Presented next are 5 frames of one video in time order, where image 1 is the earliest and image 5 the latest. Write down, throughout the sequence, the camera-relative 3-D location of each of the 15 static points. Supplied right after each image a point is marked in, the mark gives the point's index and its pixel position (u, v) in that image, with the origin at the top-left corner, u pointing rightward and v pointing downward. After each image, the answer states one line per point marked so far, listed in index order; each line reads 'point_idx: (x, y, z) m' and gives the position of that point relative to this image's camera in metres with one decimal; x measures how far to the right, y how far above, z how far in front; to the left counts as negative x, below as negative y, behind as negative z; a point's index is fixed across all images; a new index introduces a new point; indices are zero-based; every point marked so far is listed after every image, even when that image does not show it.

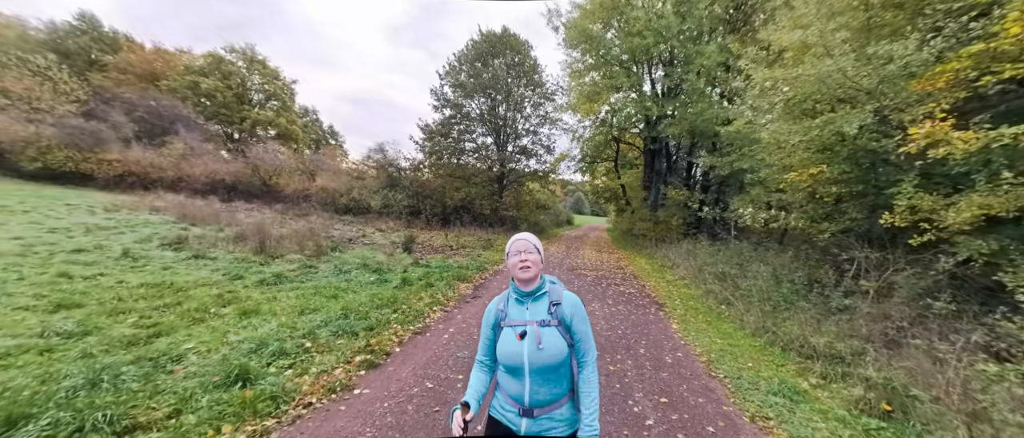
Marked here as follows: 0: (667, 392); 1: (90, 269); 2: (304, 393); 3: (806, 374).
0: (+1.8, -2.0, +4.2) m
1: (-7.4, -0.9, +6.4) m
2: (-1.8, -1.5, +3.2) m
3: (+3.9, -2.0, +4.6) m
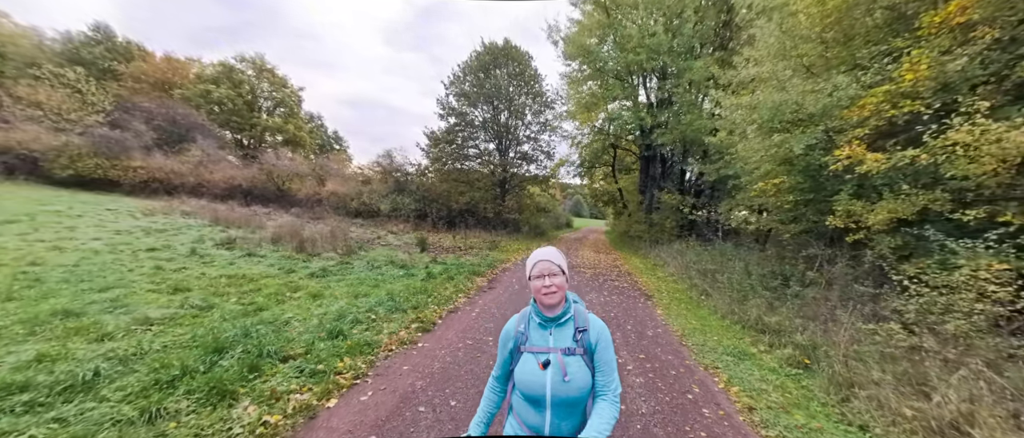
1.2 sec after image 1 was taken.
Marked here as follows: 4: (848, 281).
0: (+2.0, -2.0, +5.5) m
1: (-7.2, -0.9, +7.7) m
2: (-1.5, -1.5, +4.6) m
3: (+4.1, -2.1, +6.0) m
4: (+6.0, -1.2, +7.0) m
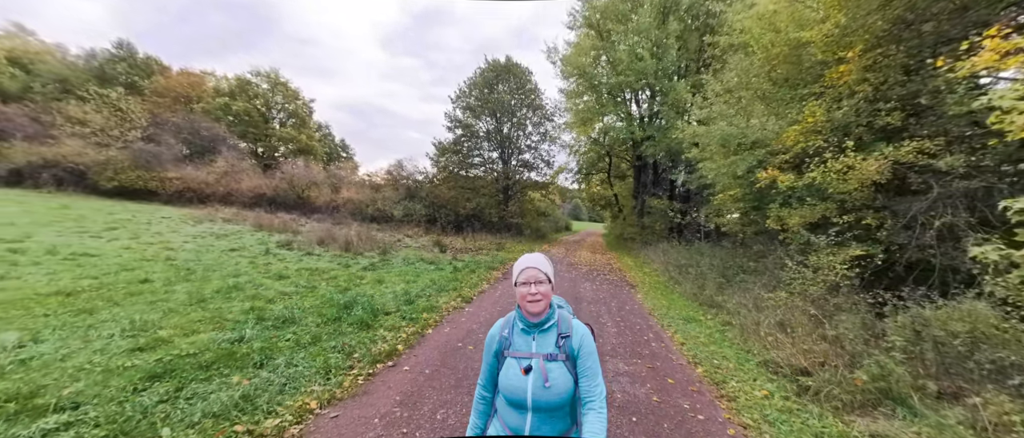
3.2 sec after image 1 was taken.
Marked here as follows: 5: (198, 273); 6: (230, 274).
0: (+2.4, -2.1, +7.7) m
1: (-6.9, -1.1, +9.9) m
2: (-1.2, -1.6, +6.8) m
3: (+4.4, -2.1, +8.2) m
4: (+6.3, -1.2, +9.3) m
5: (-6.5, -1.1, +7.4) m
6: (-6.1, -1.2, +7.6) m
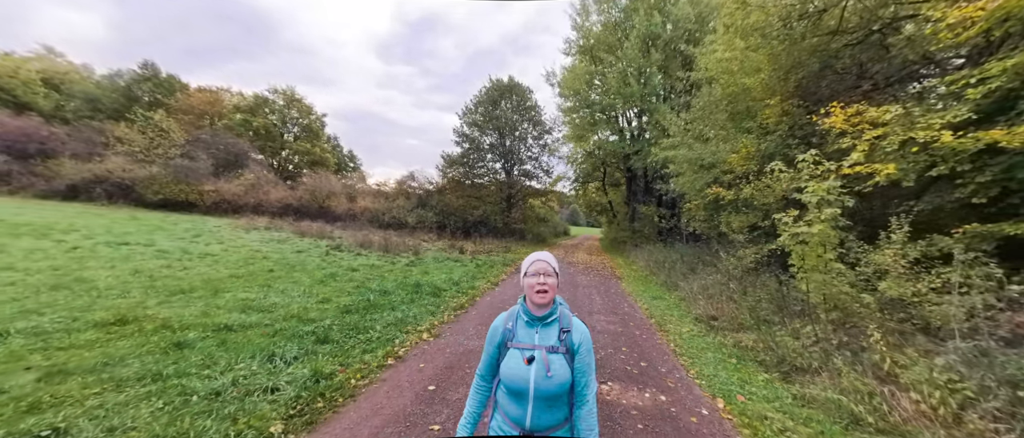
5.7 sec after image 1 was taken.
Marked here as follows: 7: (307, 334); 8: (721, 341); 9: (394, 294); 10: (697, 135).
0: (+2.8, -2.3, +10.5) m
1: (-6.5, -1.4, +12.6) m
2: (-0.8, -1.8, +9.5) m
3: (+4.8, -2.3, +11.0) m
4: (+6.7, -1.4, +12.1) m
5: (-6.1, -1.4, +10.1) m
6: (-5.6, -1.4, +10.3) m
7: (-2.7, -1.5, +4.7) m
8: (+3.6, -2.1, +6.2) m
9: (-2.5, -1.6, +7.7) m
10: (+7.6, +3.4, +14.8) m
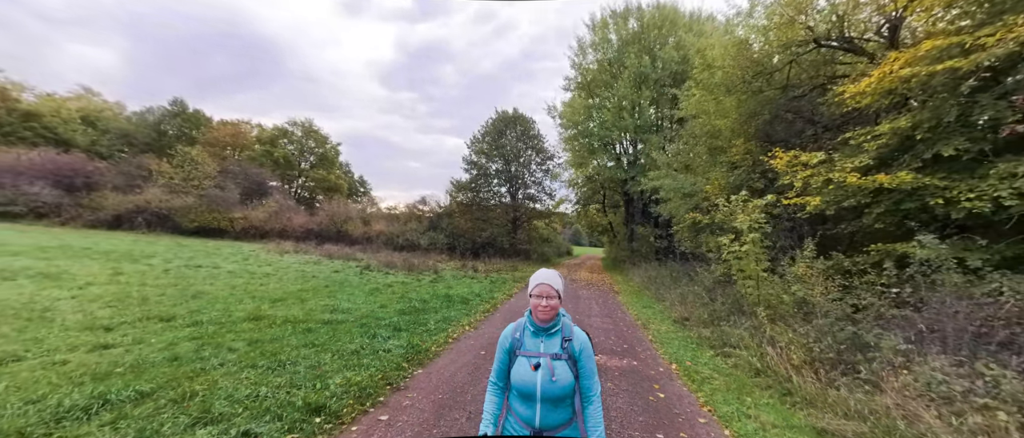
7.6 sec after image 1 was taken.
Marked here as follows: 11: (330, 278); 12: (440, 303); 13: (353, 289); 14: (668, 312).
0: (+3.2, -3.0, +12.3) m
1: (-6.1, -2.4, +14.6) m
2: (-0.4, -2.5, +11.4) m
3: (+5.3, -3.0, +12.8) m
4: (+7.1, -2.2, +13.9) m
5: (-5.7, -2.2, +12.1) m
6: (-5.2, -2.2, +12.3) m
7: (-2.4, -2.0, +6.7) m
8: (+4.0, -2.6, +8.1) m
9: (-2.2, -2.3, +9.7) m
10: (+8.0, +2.5, +16.9) m
11: (-6.7, -2.2, +13.4) m
12: (-1.9, -2.3, +9.8) m
13: (-4.8, -2.2, +11.1) m
14: (+4.6, -2.8, +10.6) m
